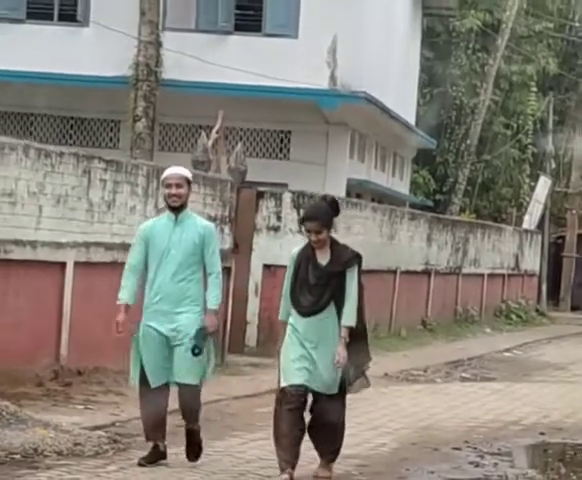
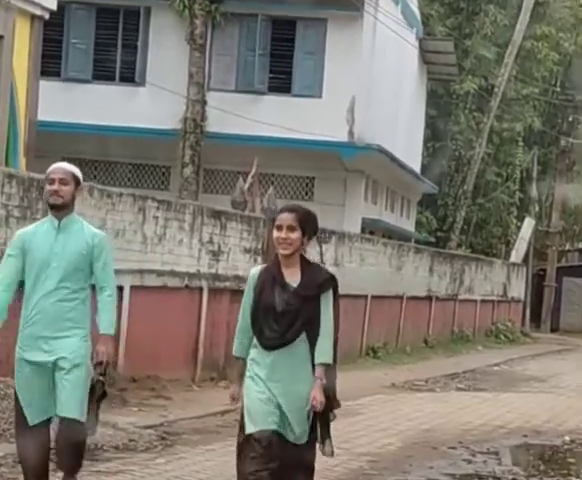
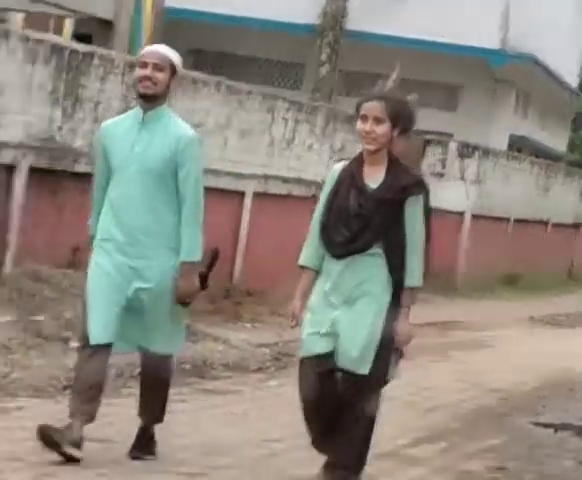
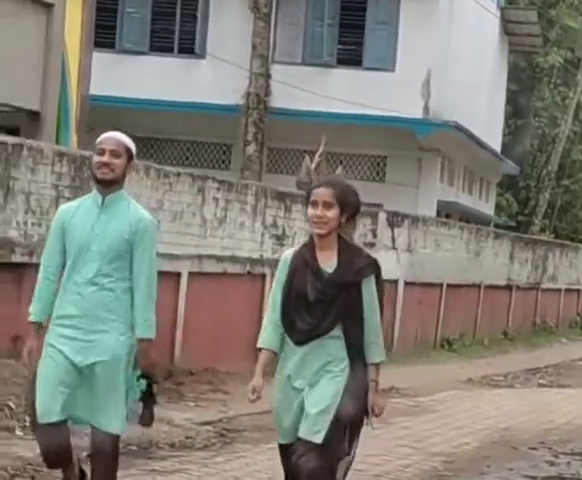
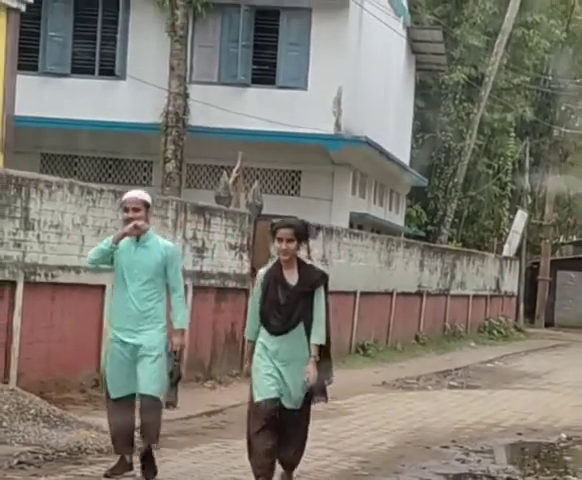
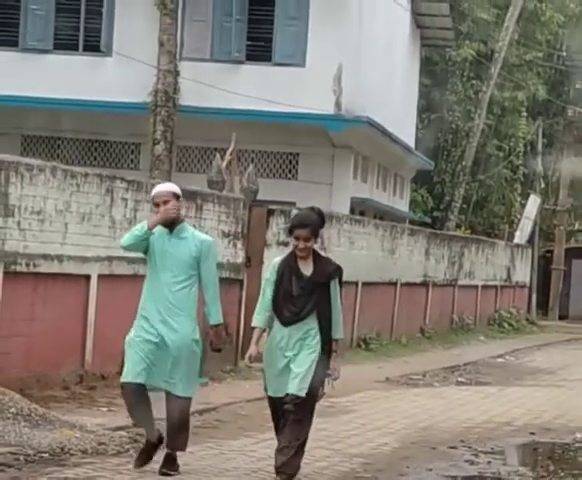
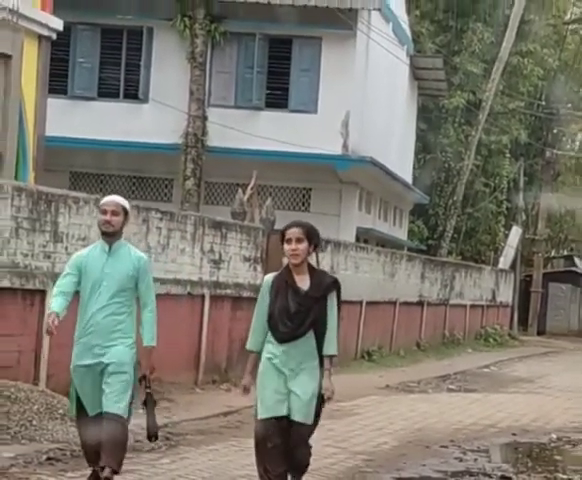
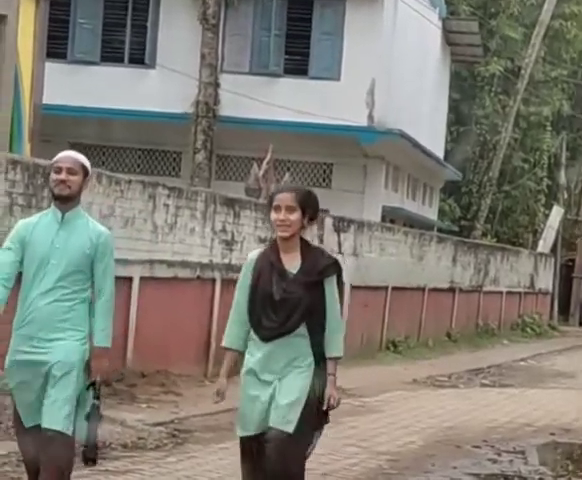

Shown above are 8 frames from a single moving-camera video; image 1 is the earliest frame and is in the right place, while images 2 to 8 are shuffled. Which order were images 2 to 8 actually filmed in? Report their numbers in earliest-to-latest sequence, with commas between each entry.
6, 5, 7, 2, 8, 4, 3
